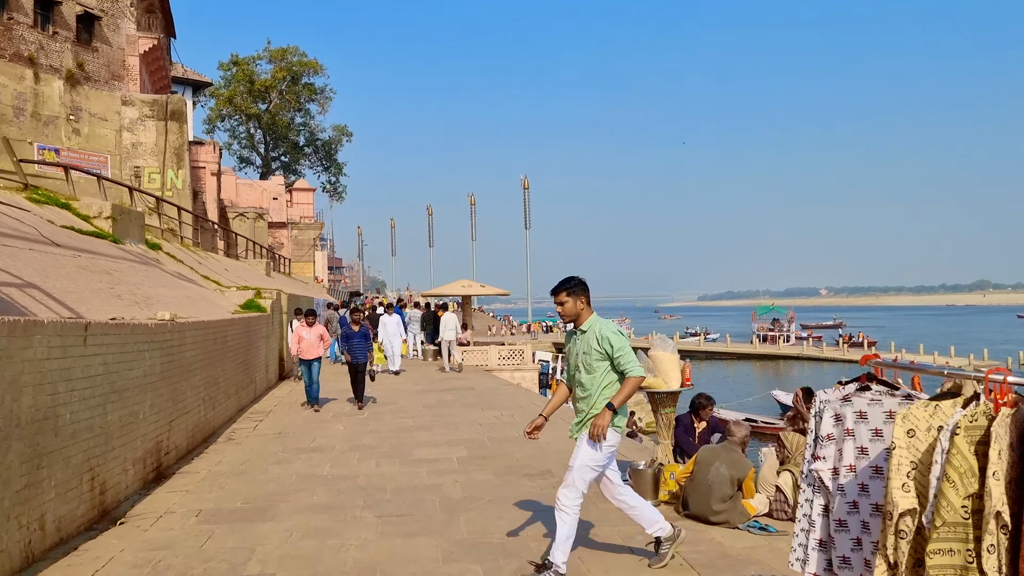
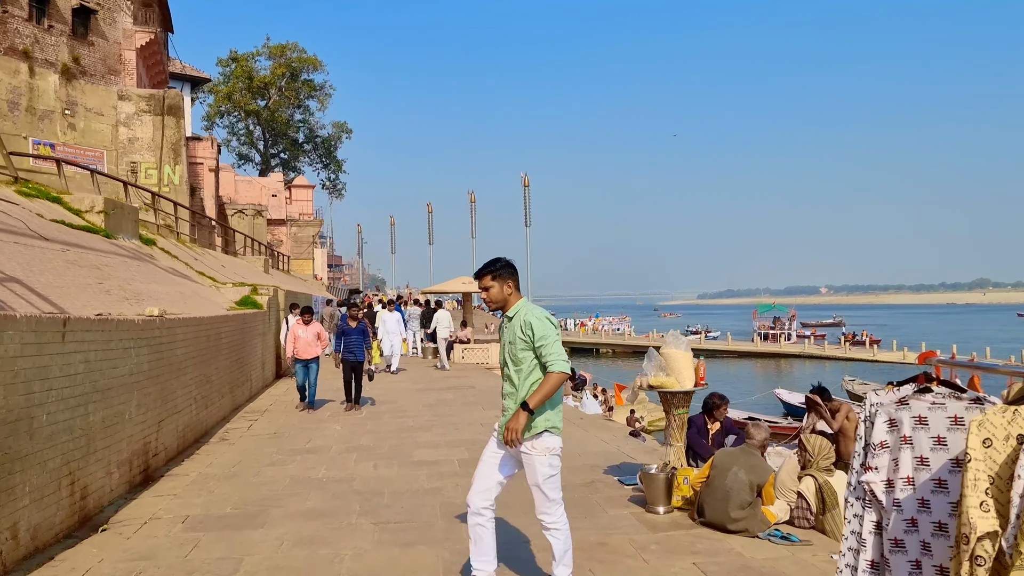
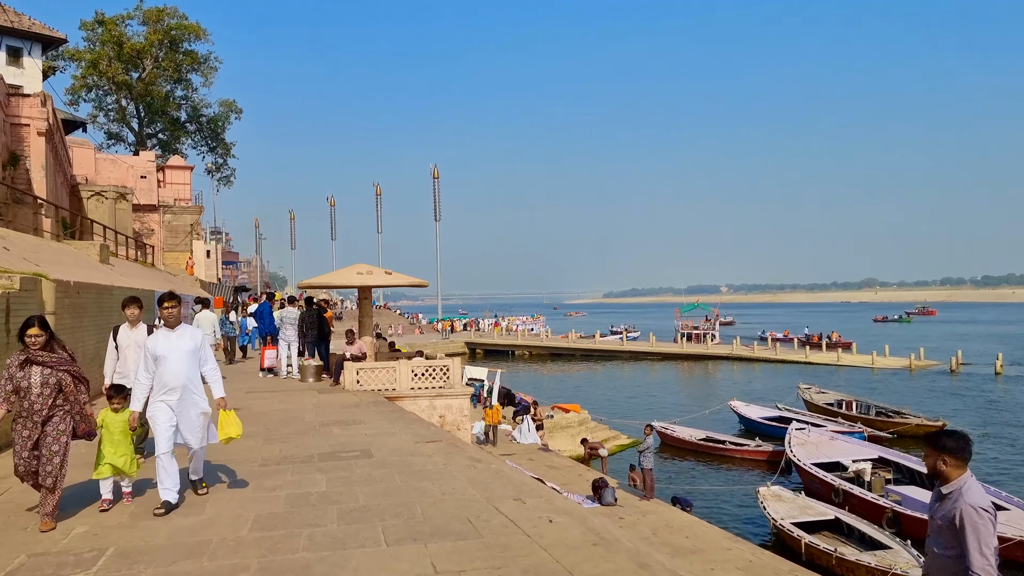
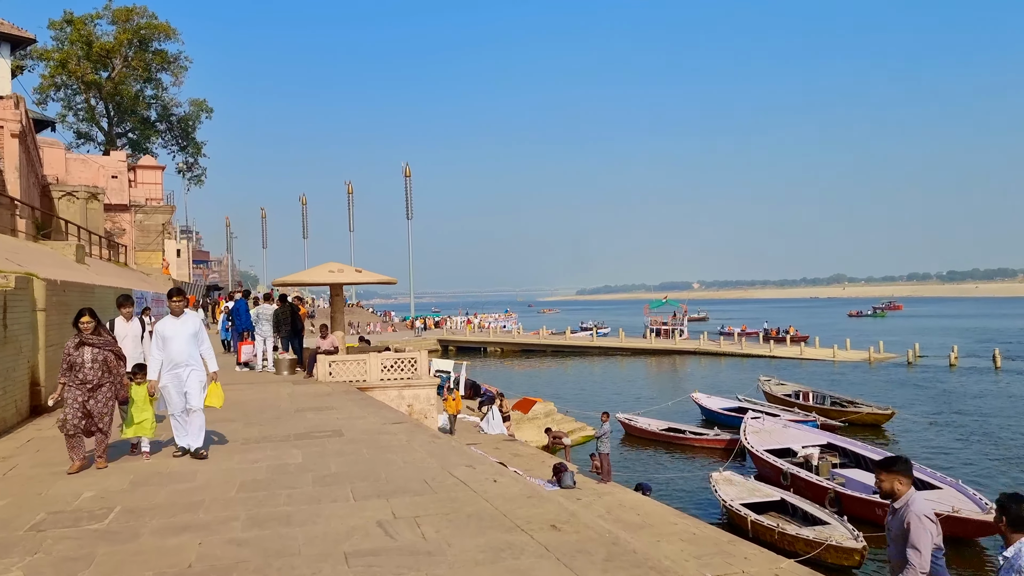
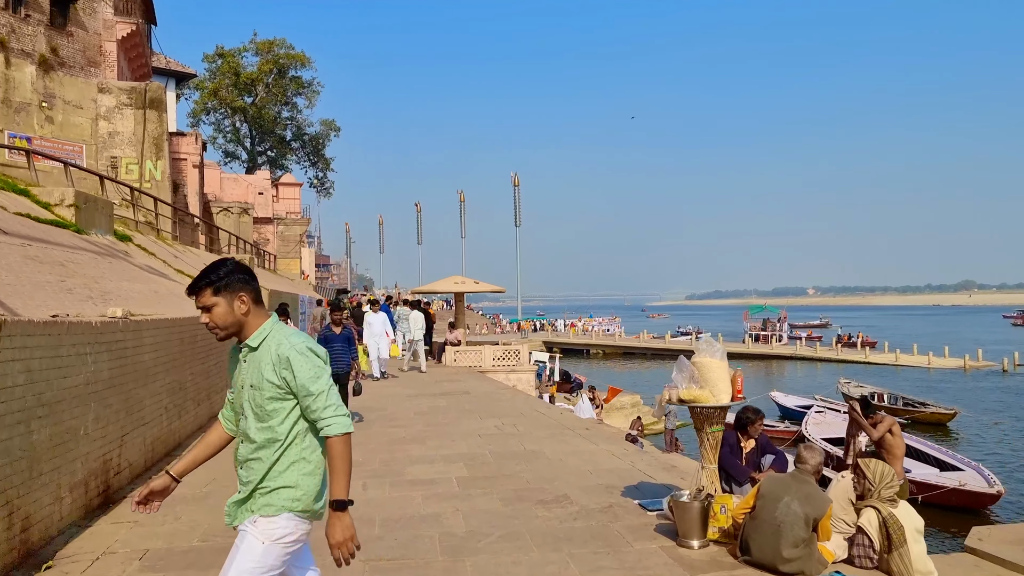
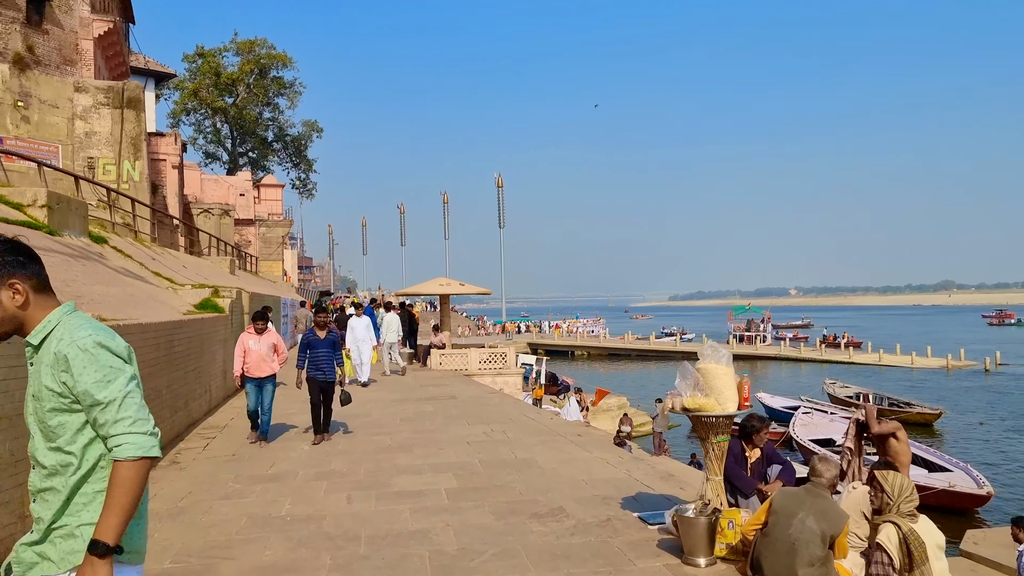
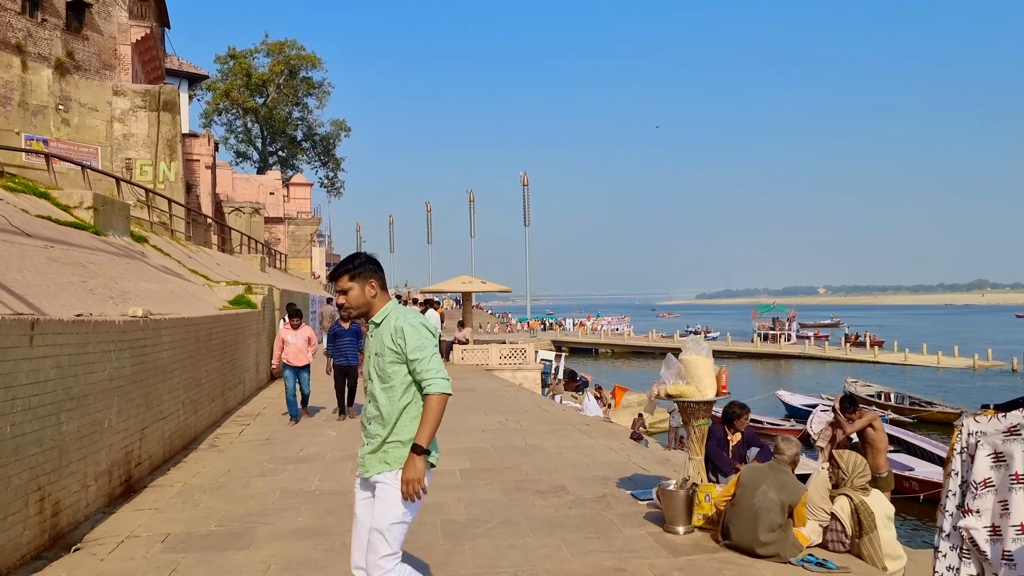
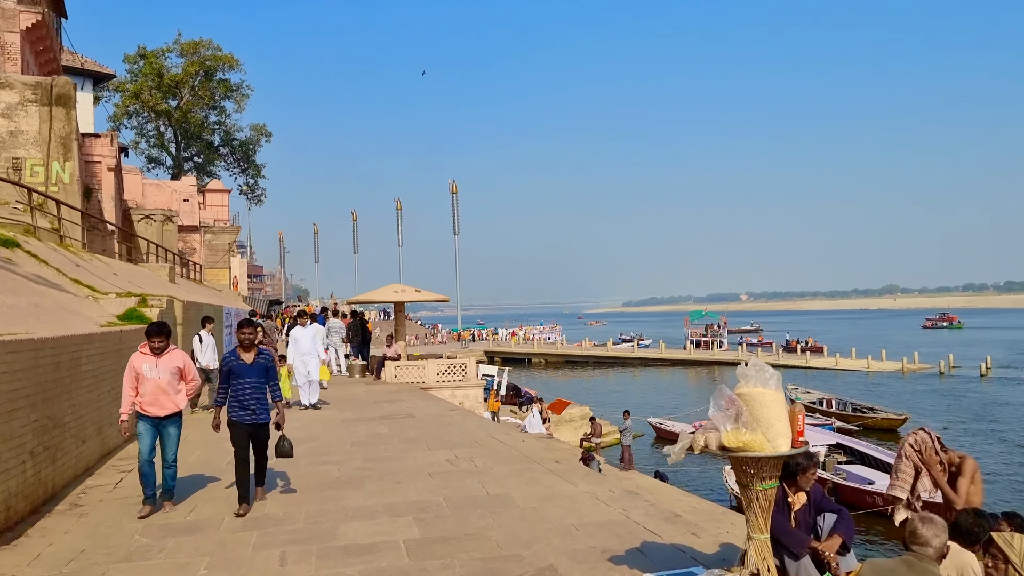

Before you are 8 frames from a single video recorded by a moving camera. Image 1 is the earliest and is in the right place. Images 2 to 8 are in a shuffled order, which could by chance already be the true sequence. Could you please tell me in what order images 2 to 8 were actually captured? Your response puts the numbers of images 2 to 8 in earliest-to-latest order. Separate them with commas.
2, 7, 5, 6, 8, 4, 3
